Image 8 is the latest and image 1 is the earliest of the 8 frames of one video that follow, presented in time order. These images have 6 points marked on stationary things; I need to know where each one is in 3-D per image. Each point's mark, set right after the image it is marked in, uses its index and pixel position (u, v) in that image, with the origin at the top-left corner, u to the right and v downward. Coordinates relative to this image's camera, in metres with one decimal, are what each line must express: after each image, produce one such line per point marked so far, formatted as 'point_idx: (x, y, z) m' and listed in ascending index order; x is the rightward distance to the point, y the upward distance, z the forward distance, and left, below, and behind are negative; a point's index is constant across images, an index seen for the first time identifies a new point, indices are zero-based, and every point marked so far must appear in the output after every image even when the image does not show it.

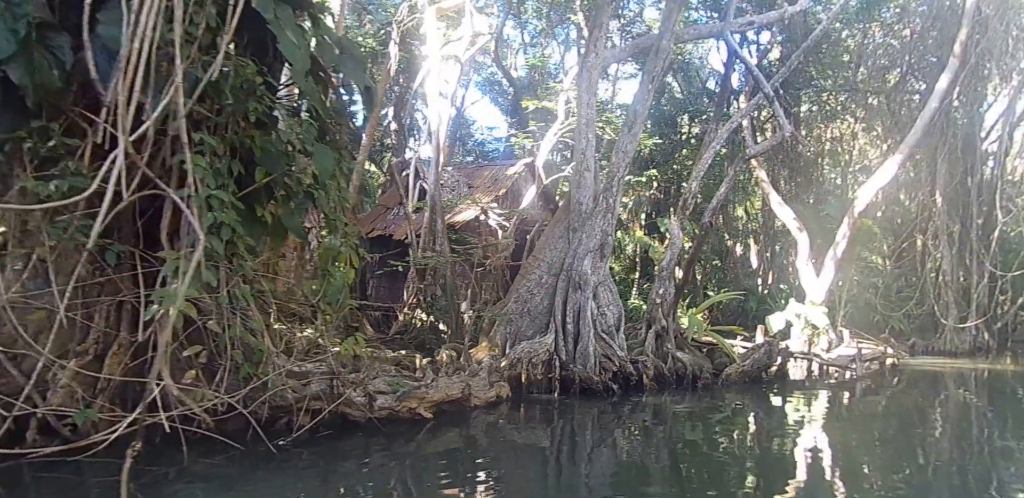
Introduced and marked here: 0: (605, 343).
0: (+0.9, -0.9, +6.5) m
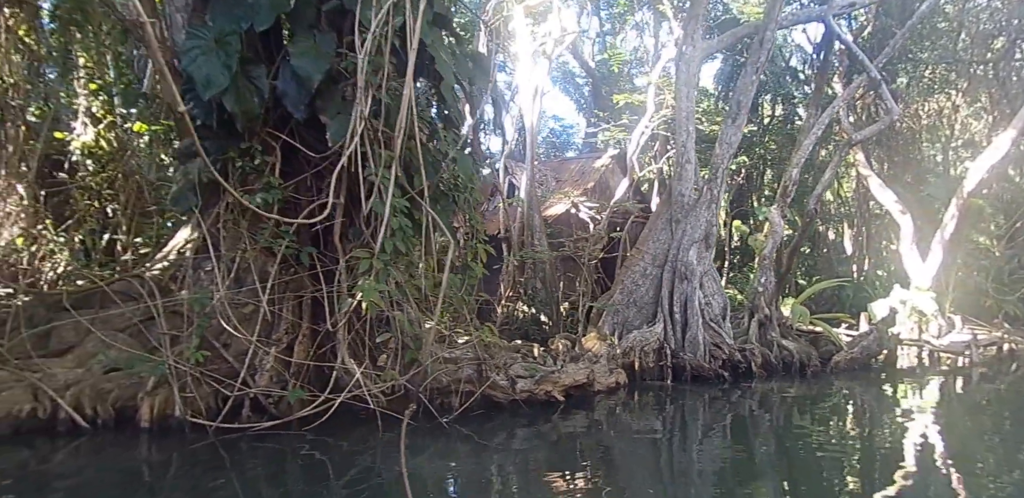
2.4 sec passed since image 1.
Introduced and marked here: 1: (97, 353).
0: (+2.0, -0.8, +6.7) m
1: (-2.4, -0.6, +4.0) m
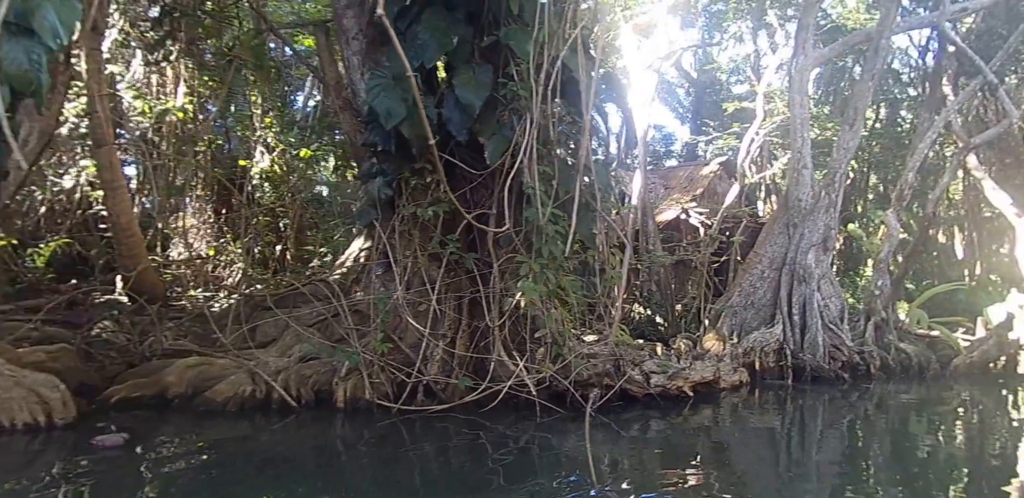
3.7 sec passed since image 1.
0: (+3.2, -0.8, +6.9) m
1: (-1.5, -0.6, +4.7) m
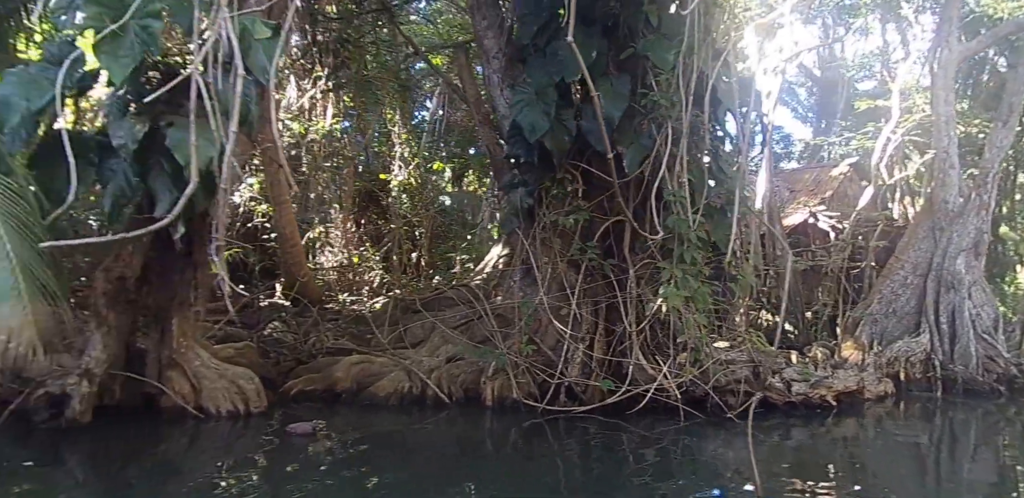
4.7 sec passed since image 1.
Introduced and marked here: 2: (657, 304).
0: (+4.4, -0.9, +6.4) m
1: (-0.5, -0.7, +5.0) m
2: (+1.0, -0.4, +4.5) m
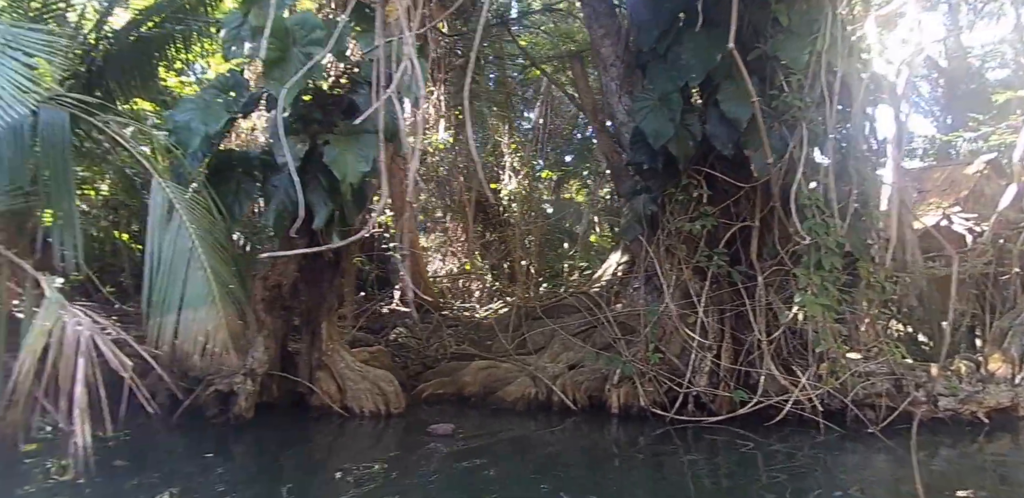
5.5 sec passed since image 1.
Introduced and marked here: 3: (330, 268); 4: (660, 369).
0: (+5.4, -0.9, +5.8) m
1: (+0.4, -0.8, +5.0) m
2: (+1.8, -0.4, +4.4) m
3: (-1.0, -0.1, +4.0) m
4: (+1.0, -0.8, +4.7) m
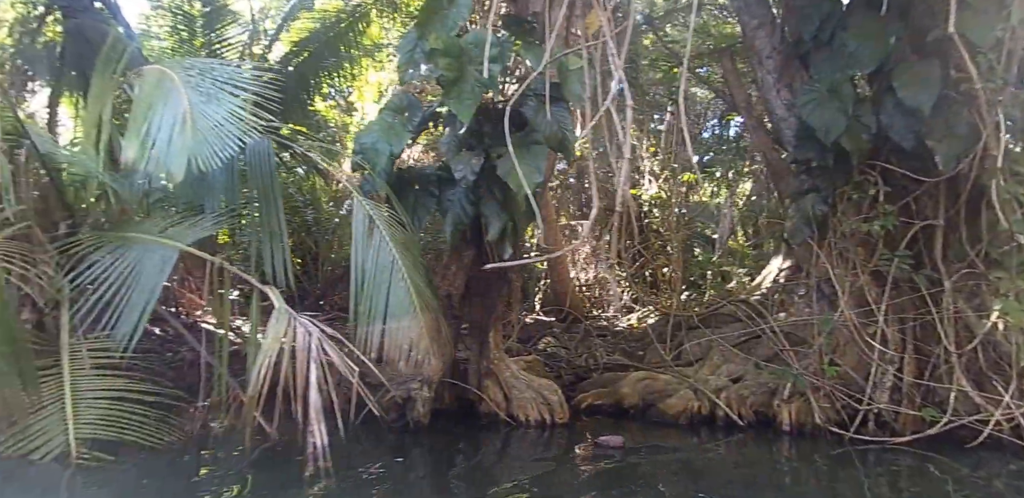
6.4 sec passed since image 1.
0: (+6.6, -0.9, +4.7) m
1: (+1.5, -0.8, +4.9) m
2: (+2.7, -0.4, +4.0) m
3: (-0.1, -0.2, +4.1) m
4: (+2.0, -0.8, +4.4) m
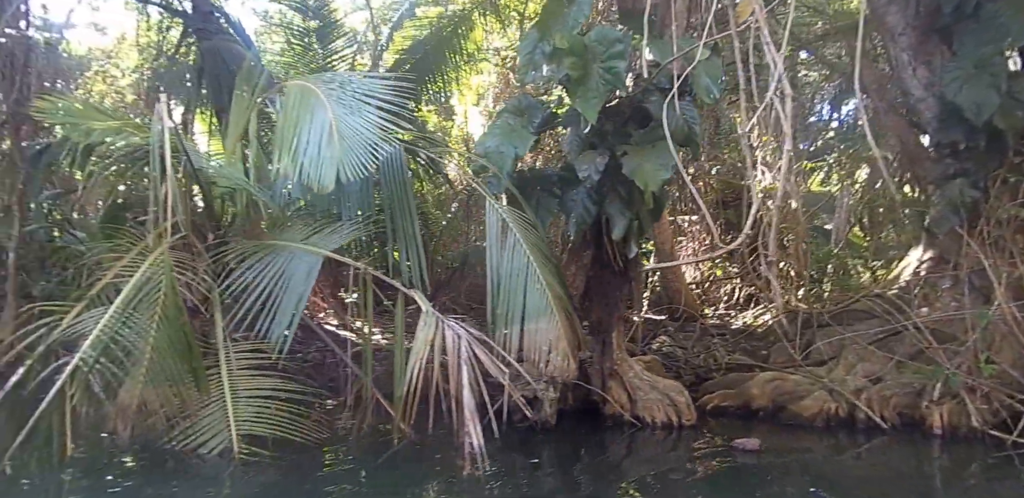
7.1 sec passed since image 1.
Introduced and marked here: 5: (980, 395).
0: (+7.4, -0.7, +3.8) m
1: (+2.3, -0.7, +4.6) m
2: (+3.4, -0.3, +3.5) m
3: (+0.6, -0.2, +4.1) m
4: (+2.8, -0.8, +4.0) m
5: (+2.7, -0.8, +4.0) m
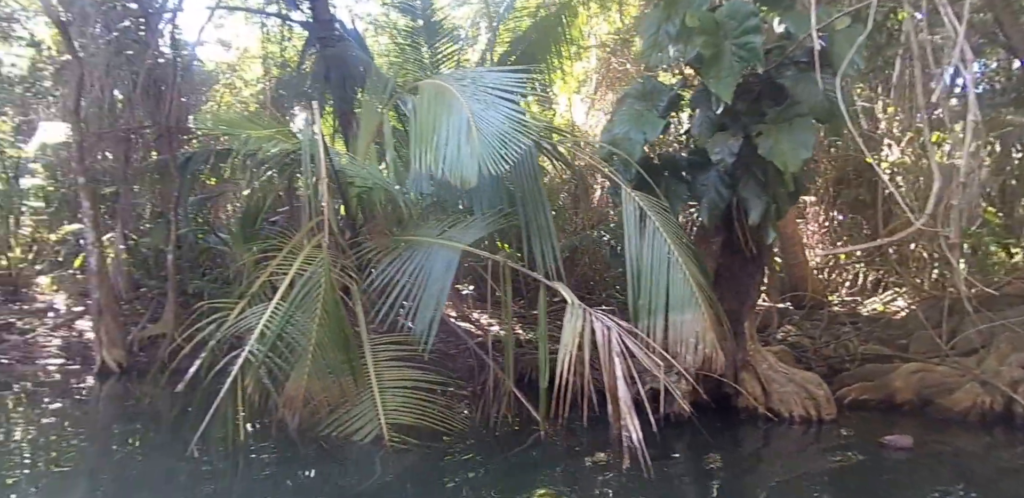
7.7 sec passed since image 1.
0: (+8.0, -0.4, +2.7) m
1: (+3.1, -0.6, +4.2) m
2: (+4.0, -0.2, +3.0) m
3: (+1.3, -0.1, +3.9) m
4: (+3.5, -0.6, +3.6) m
5: (+3.4, -0.7, +3.6) m
